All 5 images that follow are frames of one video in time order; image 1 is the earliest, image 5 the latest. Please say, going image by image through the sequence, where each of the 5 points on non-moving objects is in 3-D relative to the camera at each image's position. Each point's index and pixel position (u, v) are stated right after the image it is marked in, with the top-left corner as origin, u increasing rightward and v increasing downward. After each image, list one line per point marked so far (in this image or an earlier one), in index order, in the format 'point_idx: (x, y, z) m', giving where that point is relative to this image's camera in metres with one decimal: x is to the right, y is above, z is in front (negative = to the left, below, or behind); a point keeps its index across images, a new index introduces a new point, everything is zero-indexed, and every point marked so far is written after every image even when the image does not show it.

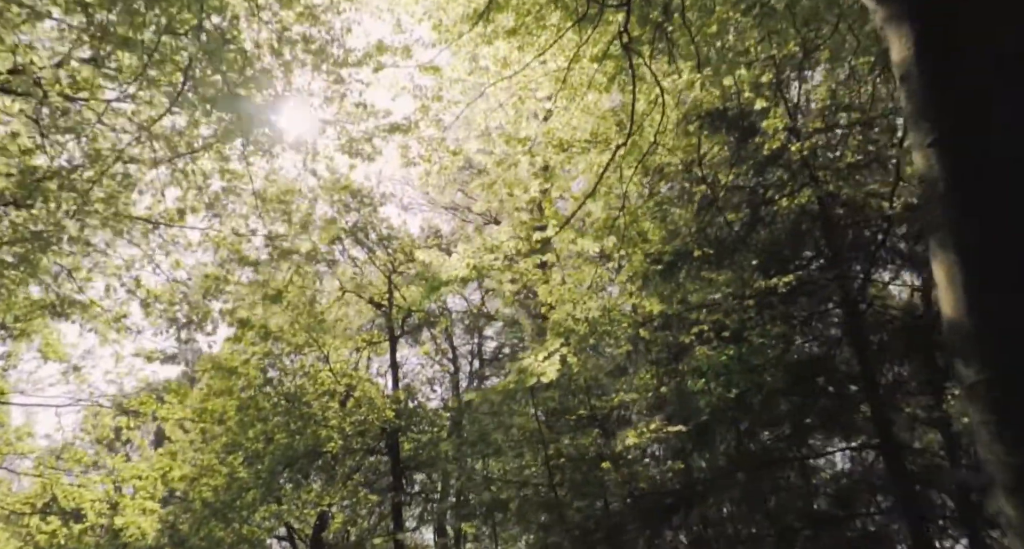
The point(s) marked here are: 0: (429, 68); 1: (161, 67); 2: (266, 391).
0: (-1.0, +2.4, +7.5) m
1: (-3.6, +2.1, +6.5) m
2: (-6.7, -3.2, +17.5) m
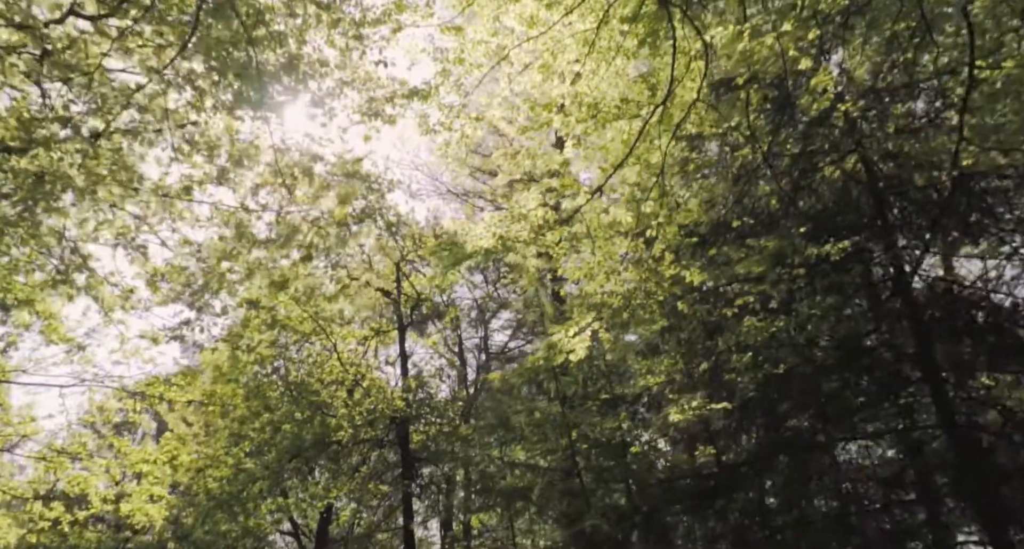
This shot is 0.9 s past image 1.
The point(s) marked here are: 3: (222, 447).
0: (-0.7, +2.7, +7.1) m
1: (-3.3, +2.4, +6.1) m
2: (-6.4, -2.8, +17.1) m
3: (-7.7, -4.6, +17.1) m
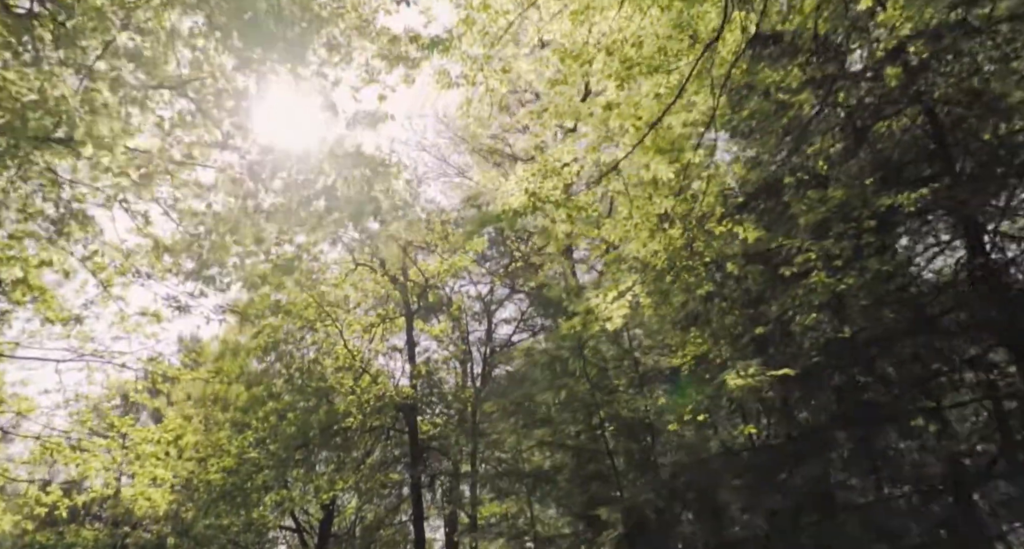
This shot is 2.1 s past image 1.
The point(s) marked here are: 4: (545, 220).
0: (-0.3, +3.1, +6.6) m
1: (-2.9, +2.8, +5.5) m
2: (-6.1, -2.4, +16.5) m
3: (-7.4, -4.2, +16.5) m
4: (+0.4, +0.6, +7.4) m
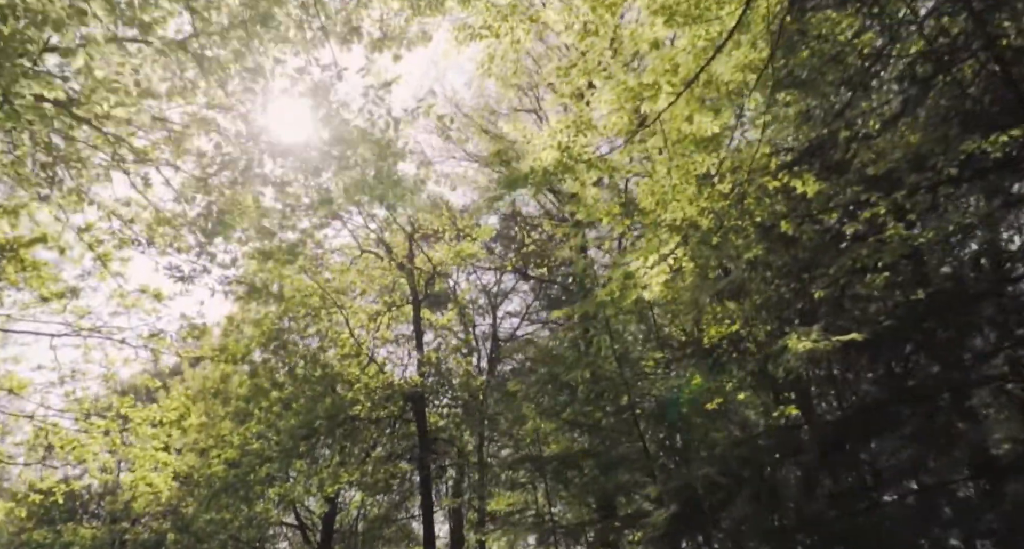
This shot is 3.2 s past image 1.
0: (-0.1, +3.5, +6.1) m
1: (-2.6, +3.2, +5.0) m
2: (-5.8, -2.1, +16.0) m
3: (-7.1, -3.8, +16.0) m
4: (+0.7, +1.0, +6.9) m
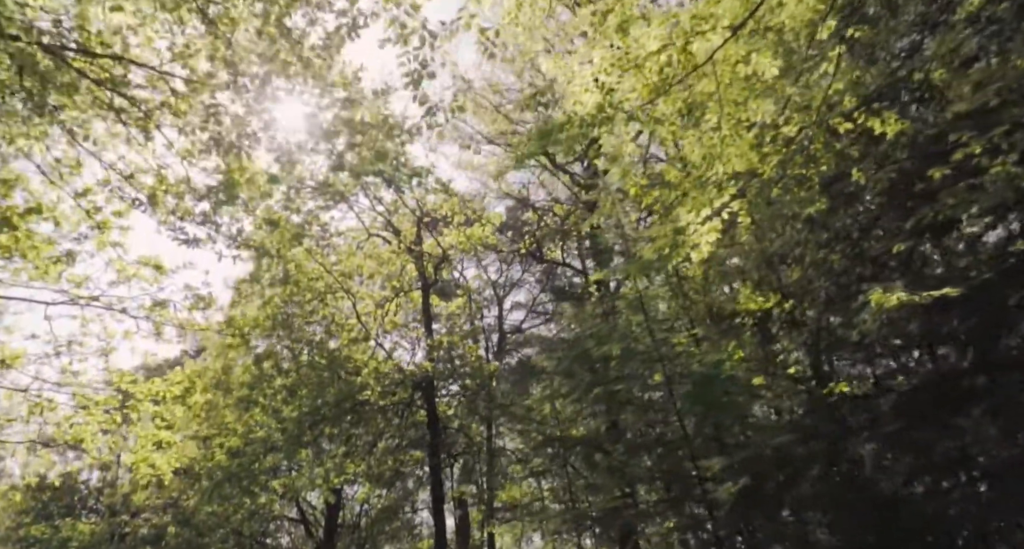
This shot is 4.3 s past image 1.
0: (+0.3, +3.9, +5.5) m
1: (-2.3, +3.5, +4.5) m
2: (-5.5, -1.6, +15.5) m
3: (-6.8, -3.4, +15.5) m
4: (+1.0, +1.4, +6.4) m
